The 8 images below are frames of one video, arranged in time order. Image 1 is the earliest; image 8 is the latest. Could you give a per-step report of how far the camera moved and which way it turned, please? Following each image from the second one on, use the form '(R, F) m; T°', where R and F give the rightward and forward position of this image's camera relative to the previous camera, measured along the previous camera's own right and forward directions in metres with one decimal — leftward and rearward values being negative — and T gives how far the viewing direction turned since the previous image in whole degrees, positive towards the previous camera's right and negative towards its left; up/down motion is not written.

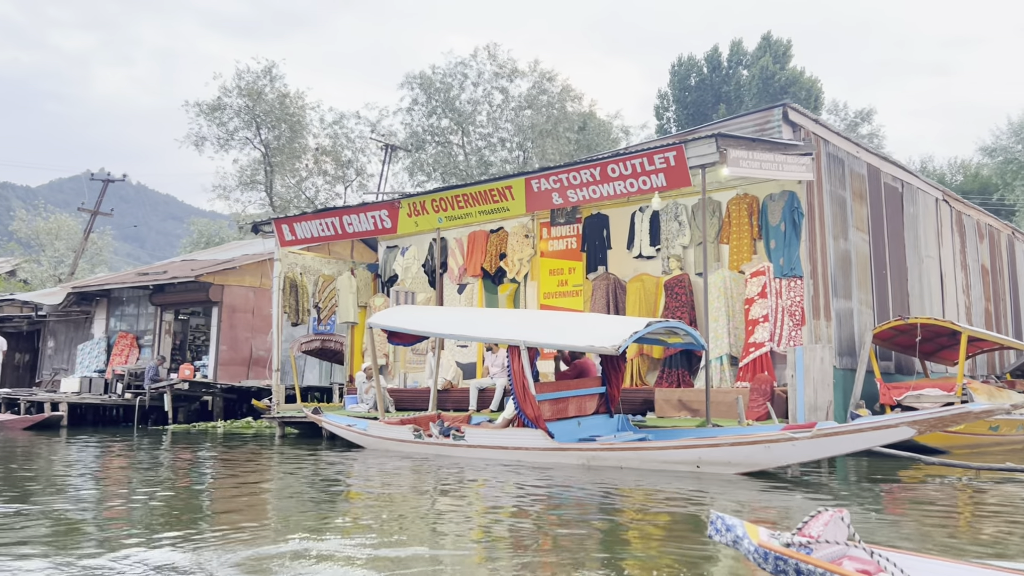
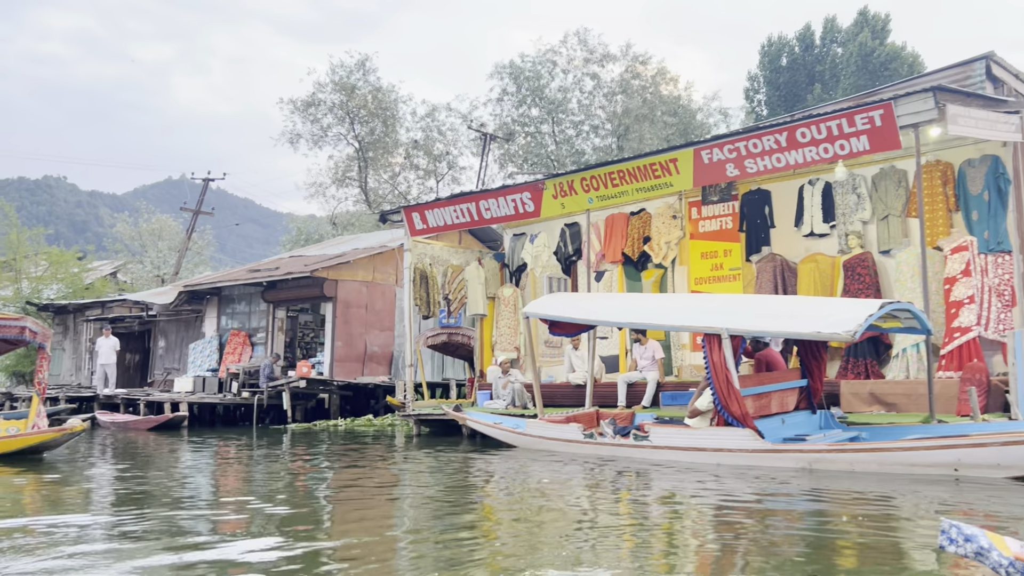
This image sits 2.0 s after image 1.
(-1.1, +1.0) m; -5°
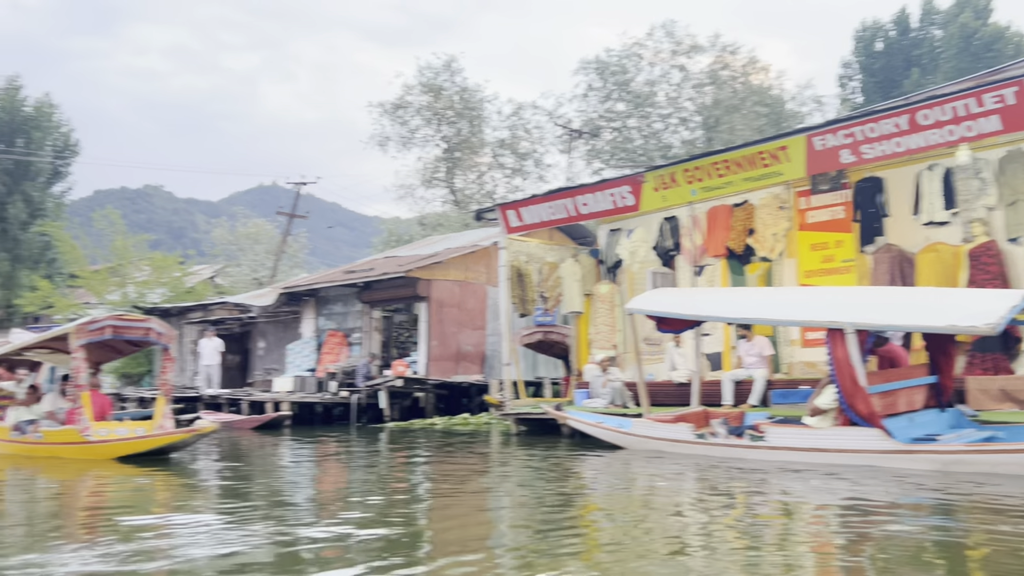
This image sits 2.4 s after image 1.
(-0.2, +0.2) m; -5°
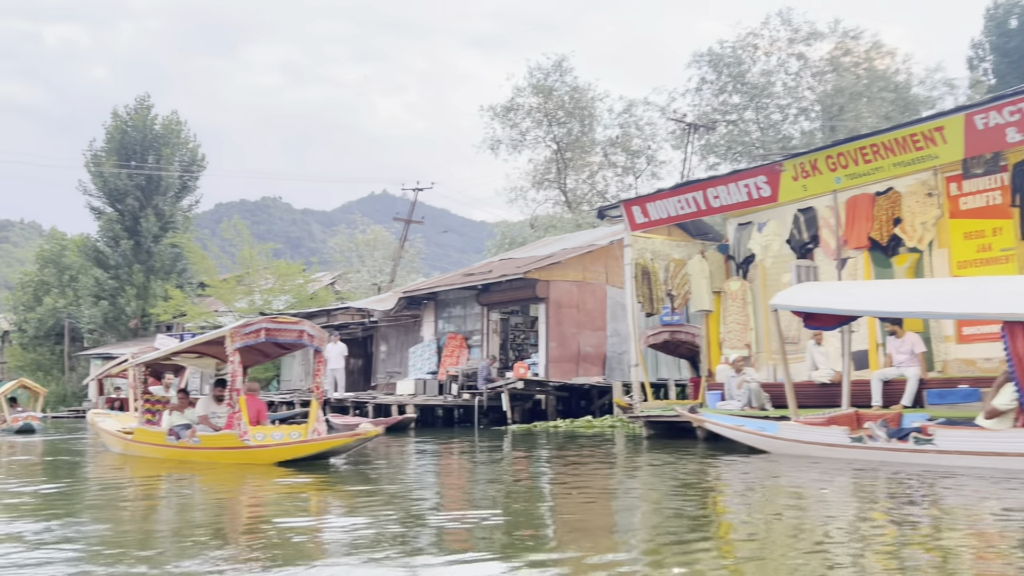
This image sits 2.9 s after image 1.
(-0.3, +0.3) m; -7°
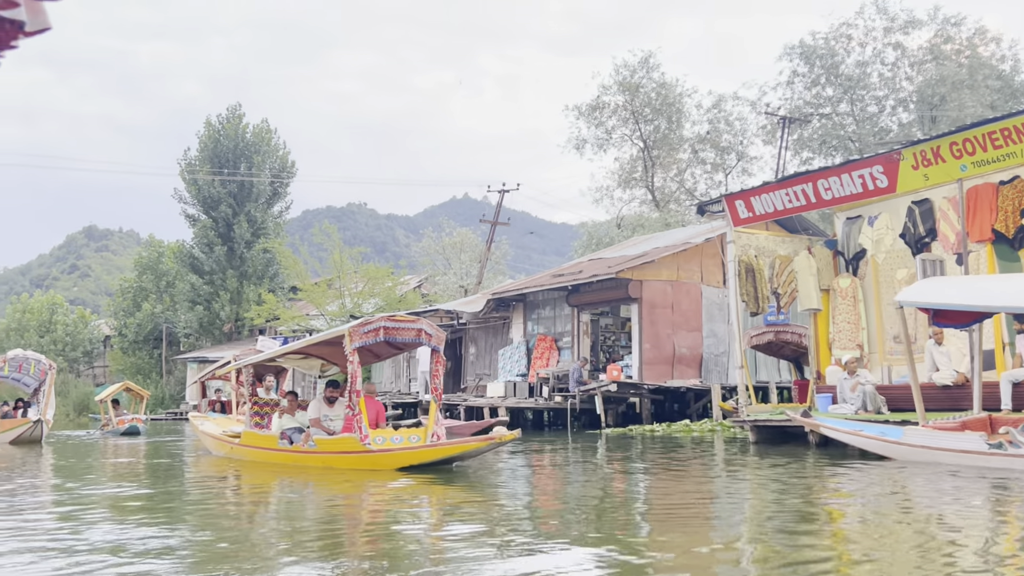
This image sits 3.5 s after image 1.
(-0.3, +0.3) m; -5°
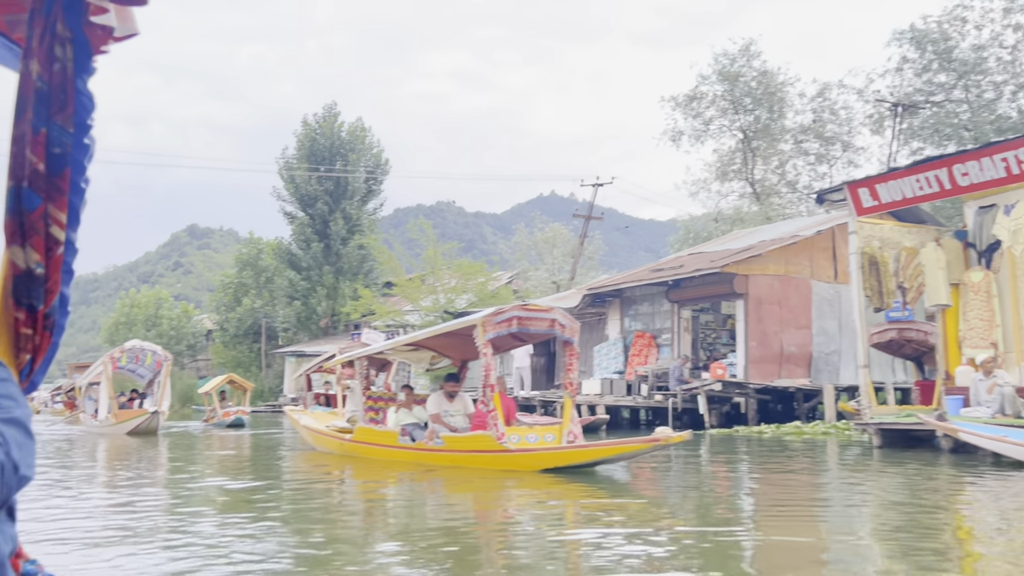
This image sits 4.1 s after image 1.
(-0.3, +0.4) m; -6°
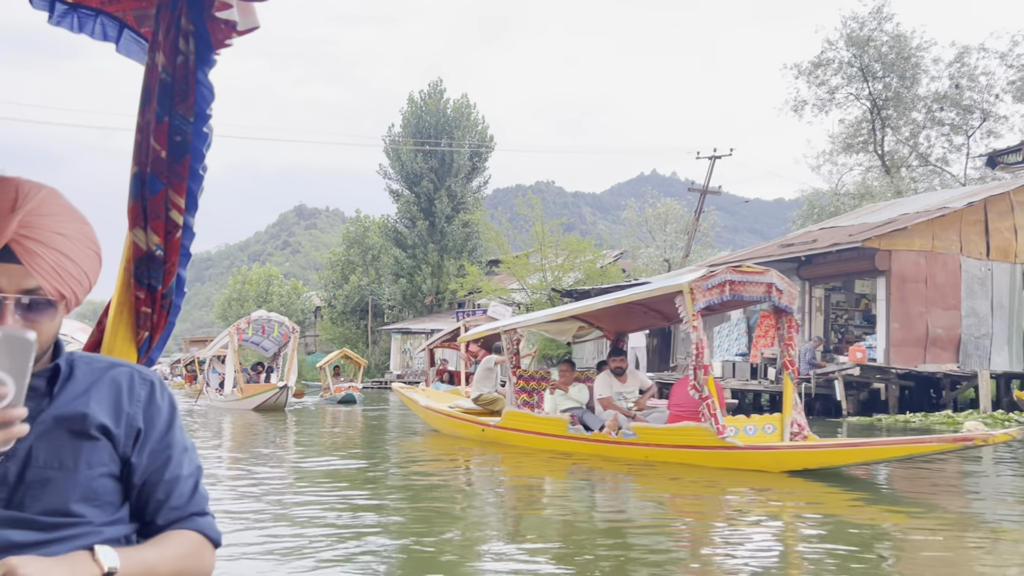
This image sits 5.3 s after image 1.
(-0.4, +0.8) m; -6°
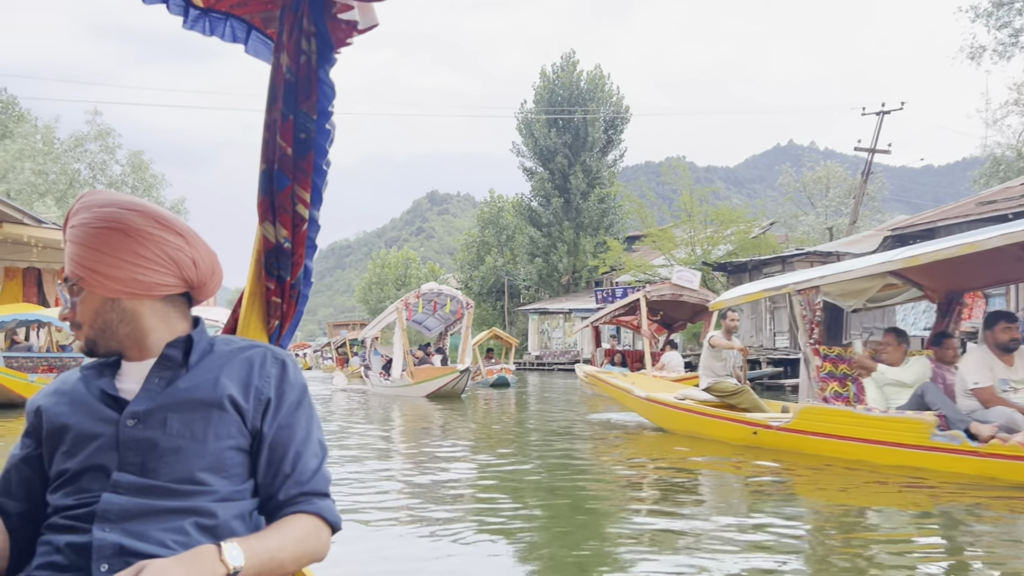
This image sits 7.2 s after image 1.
(-0.6, +1.3) m; -8°
